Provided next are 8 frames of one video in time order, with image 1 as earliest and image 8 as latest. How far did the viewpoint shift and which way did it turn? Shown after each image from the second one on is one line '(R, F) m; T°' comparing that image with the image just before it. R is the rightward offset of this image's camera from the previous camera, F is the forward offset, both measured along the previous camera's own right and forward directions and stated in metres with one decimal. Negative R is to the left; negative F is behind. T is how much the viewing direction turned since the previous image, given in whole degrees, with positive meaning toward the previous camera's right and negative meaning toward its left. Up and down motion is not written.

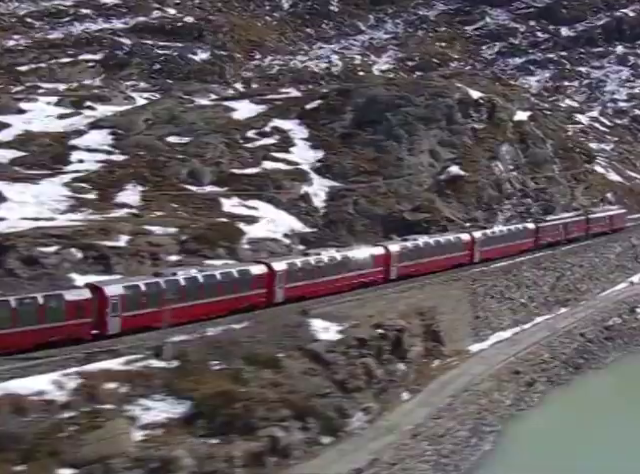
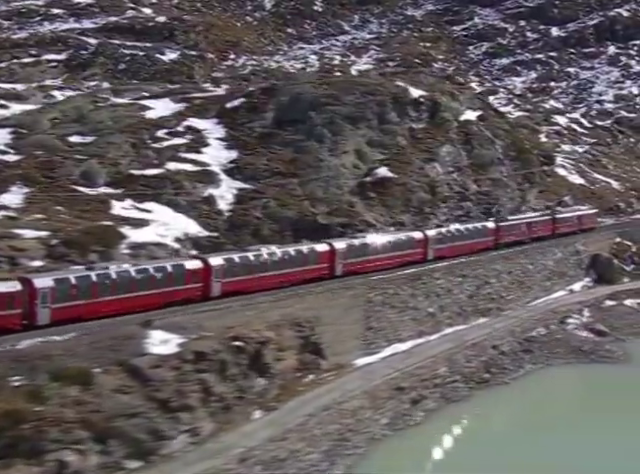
(+6.0, +2.2) m; -2°
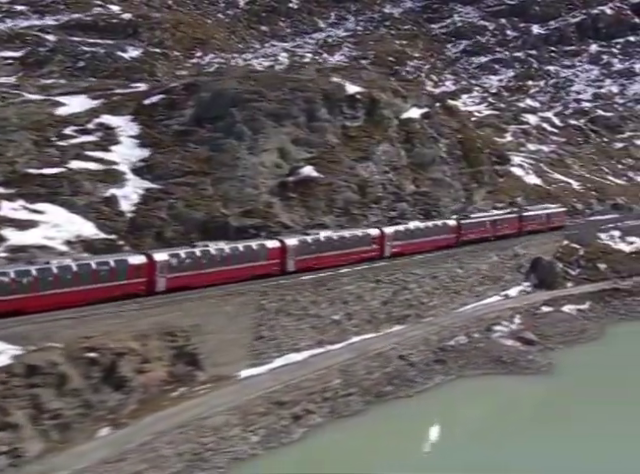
(+5.0, +2.0) m; -1°
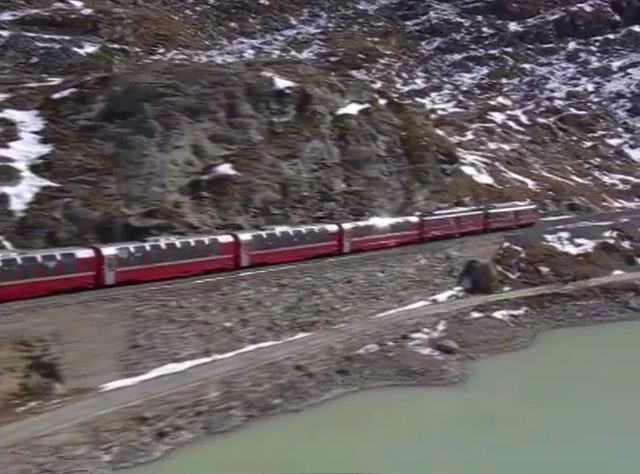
(+4.7, +2.2) m; 0°
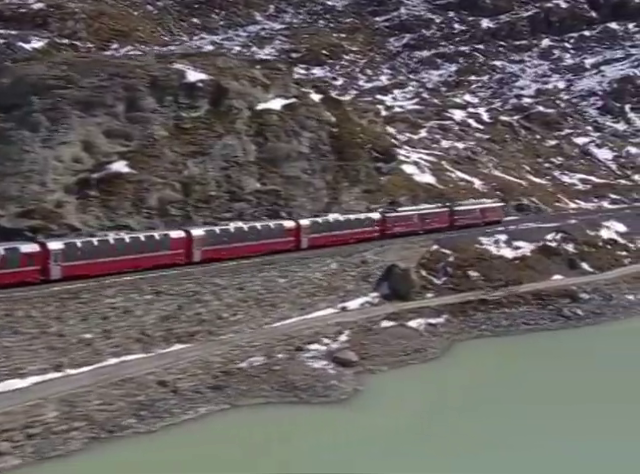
(+5.2, +2.8) m; 0°
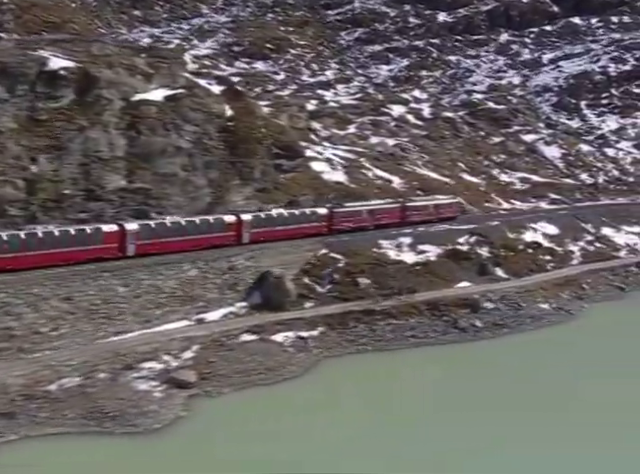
(+6.5, +4.0) m; 0°
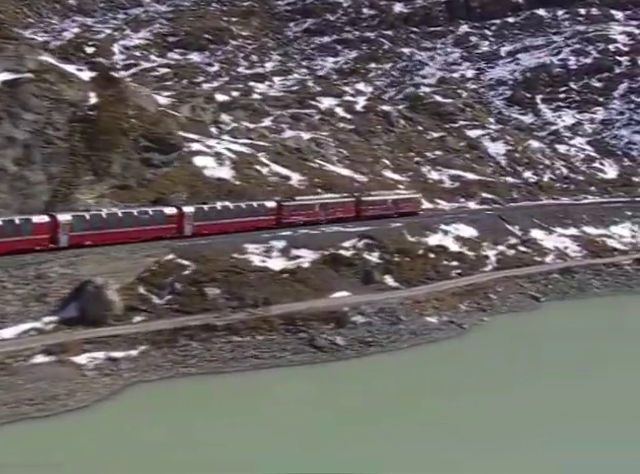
(+7.6, +5.3) m; 0°
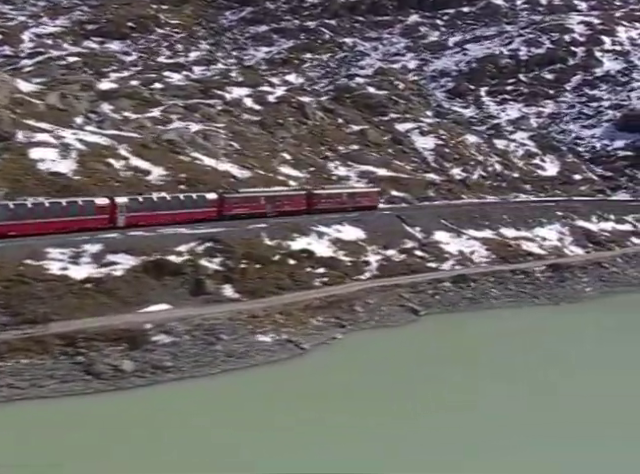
(+8.3, +5.9) m; 0°
